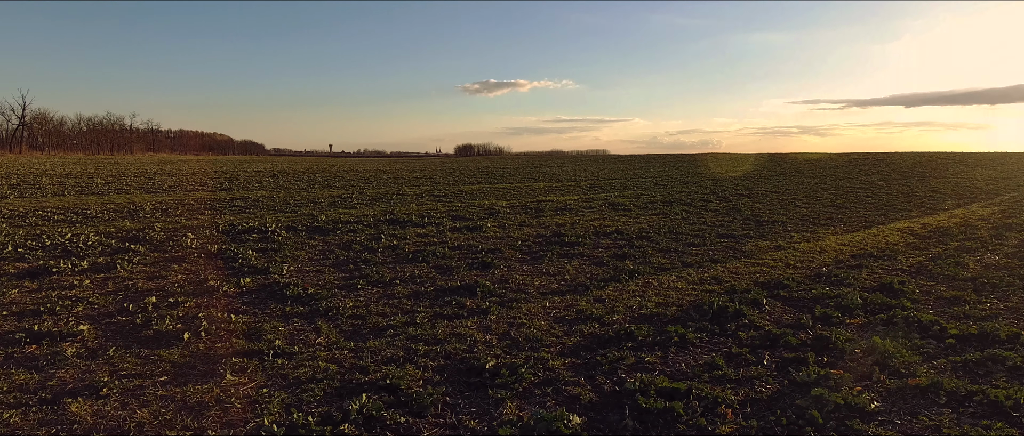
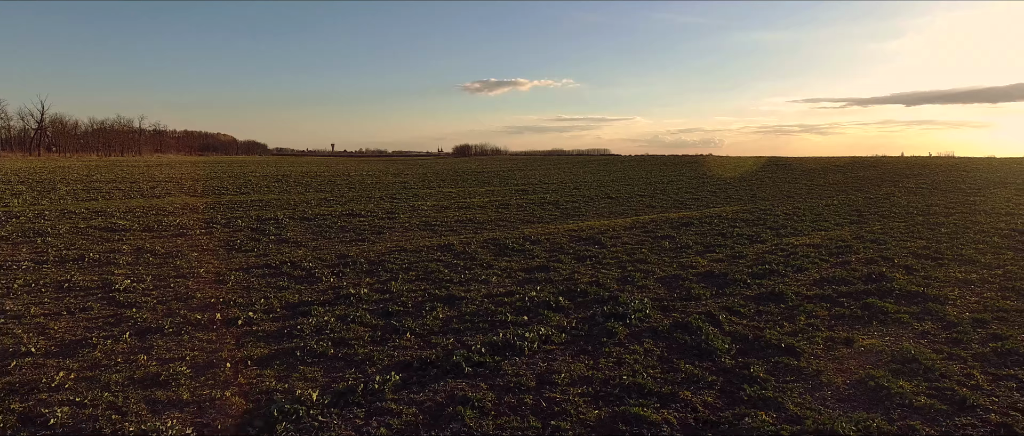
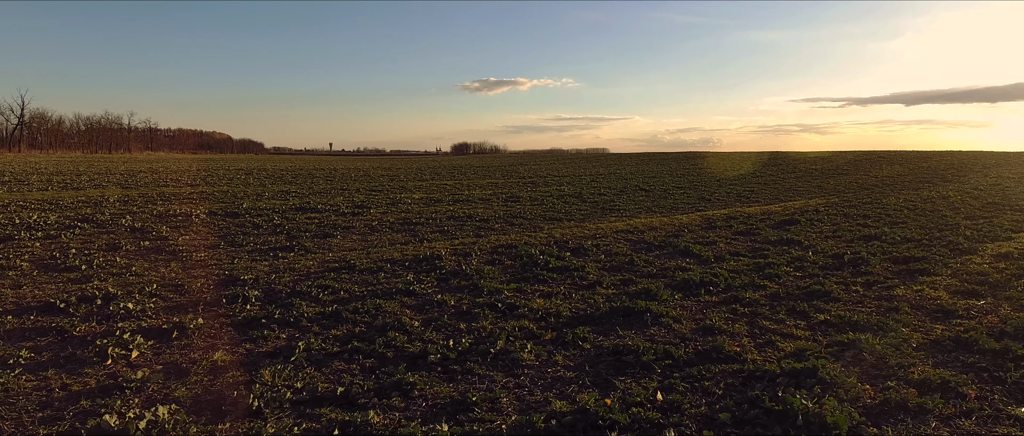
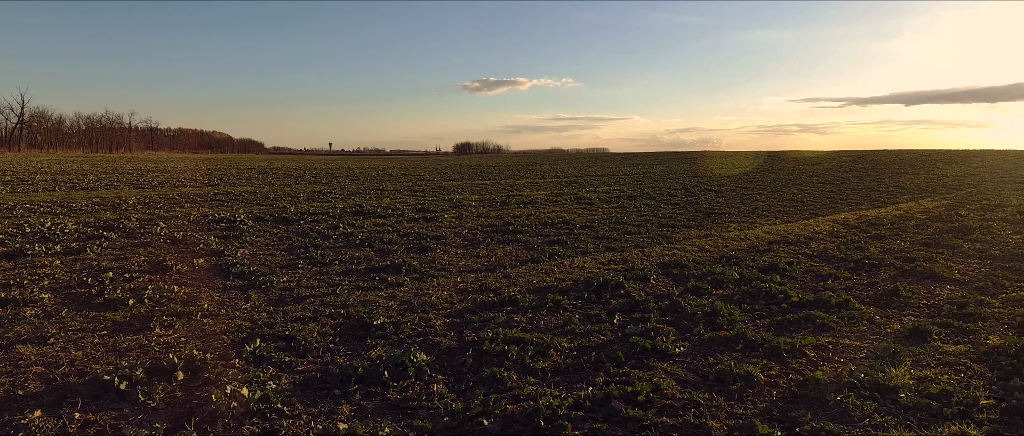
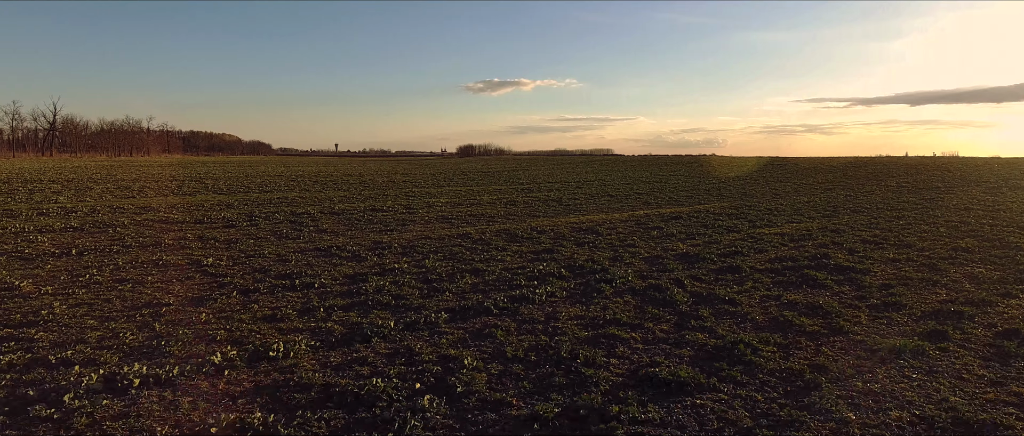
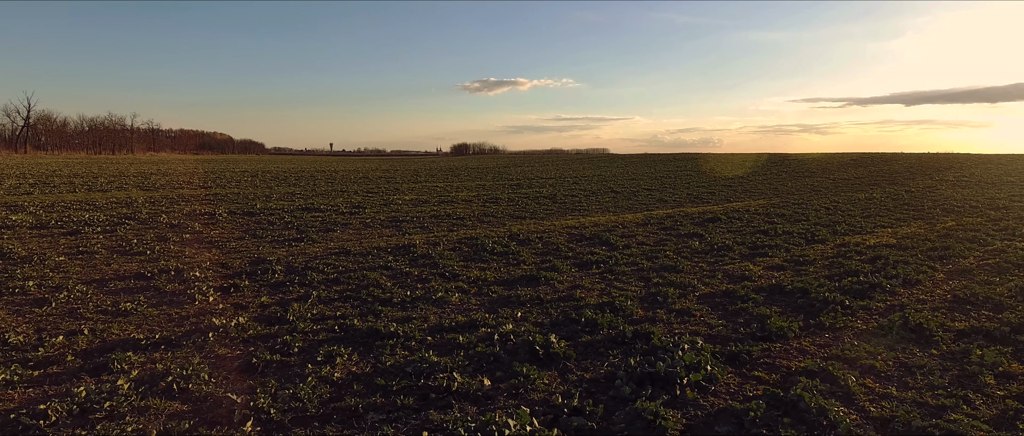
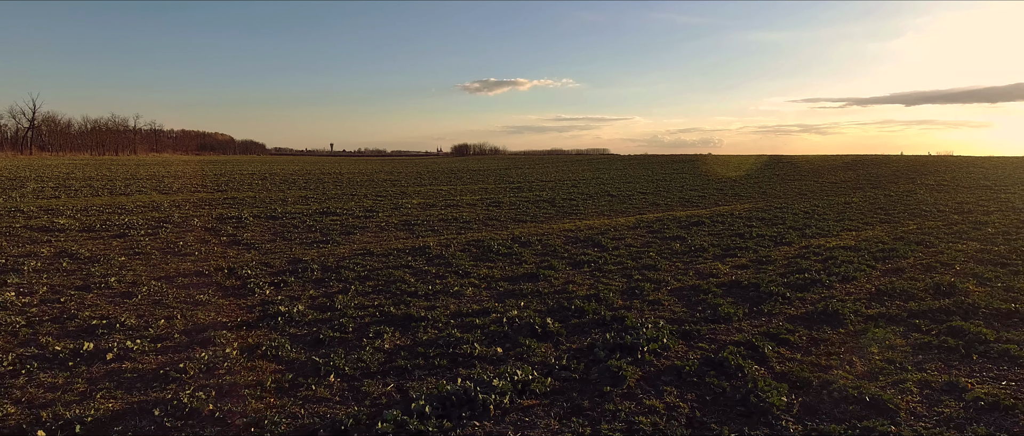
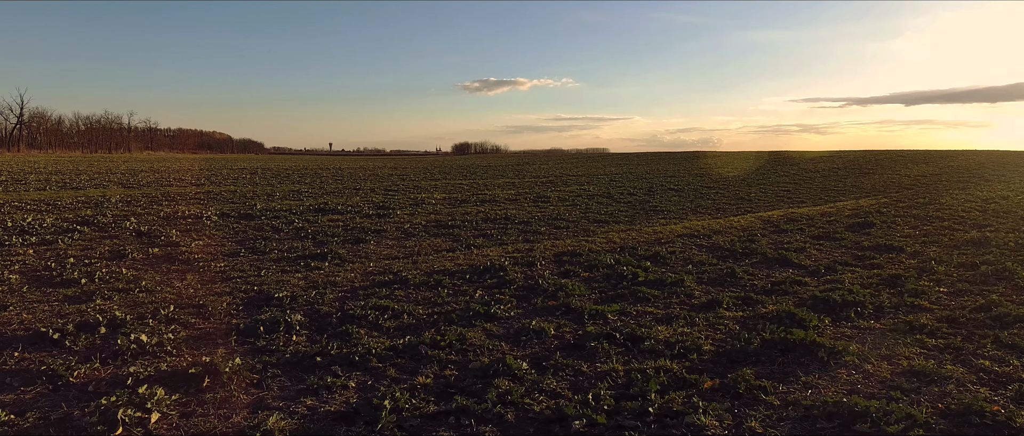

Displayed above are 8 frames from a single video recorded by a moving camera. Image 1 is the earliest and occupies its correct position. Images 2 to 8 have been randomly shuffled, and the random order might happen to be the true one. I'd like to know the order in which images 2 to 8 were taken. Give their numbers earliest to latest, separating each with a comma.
4, 8, 3, 6, 7, 2, 5
